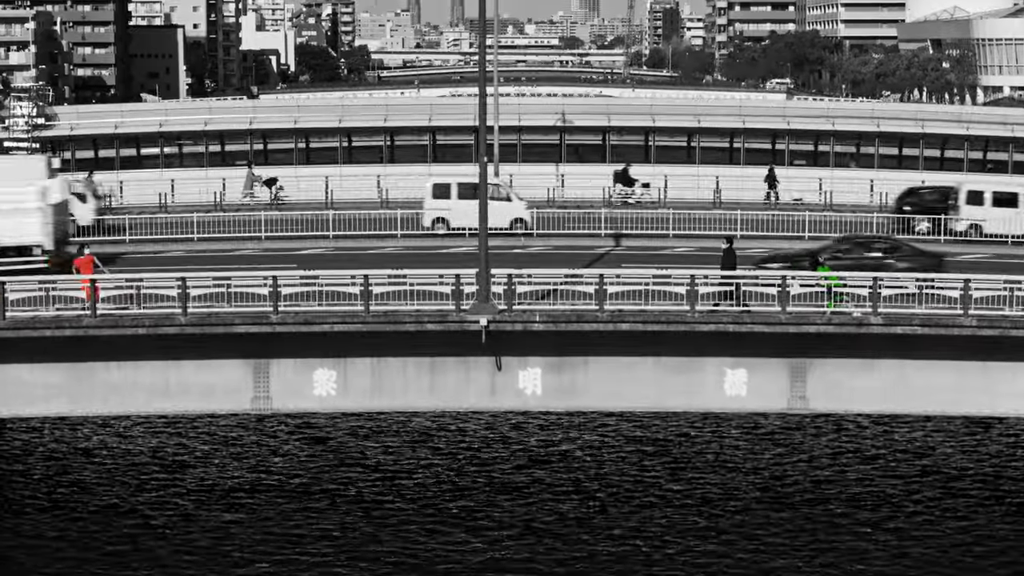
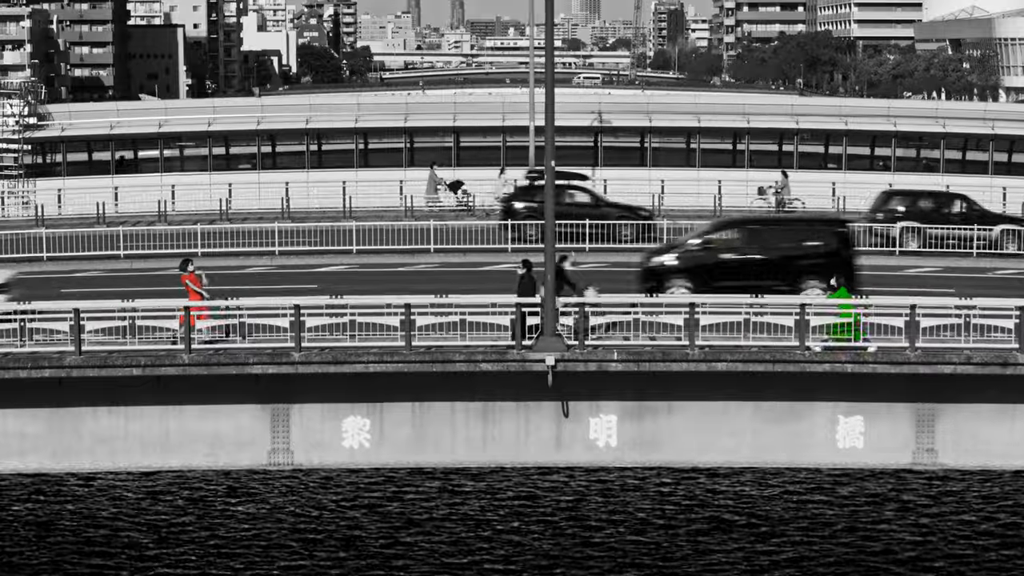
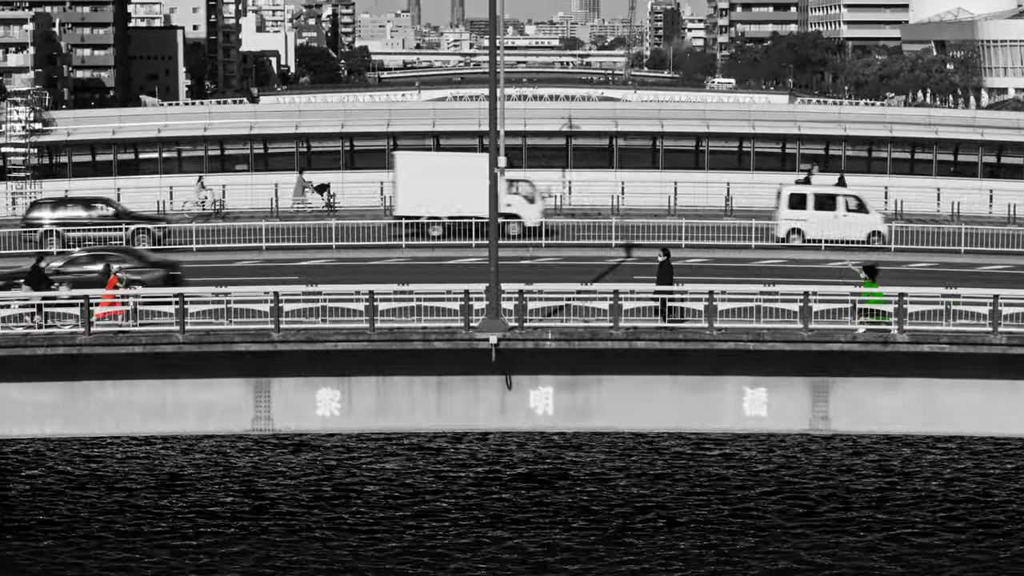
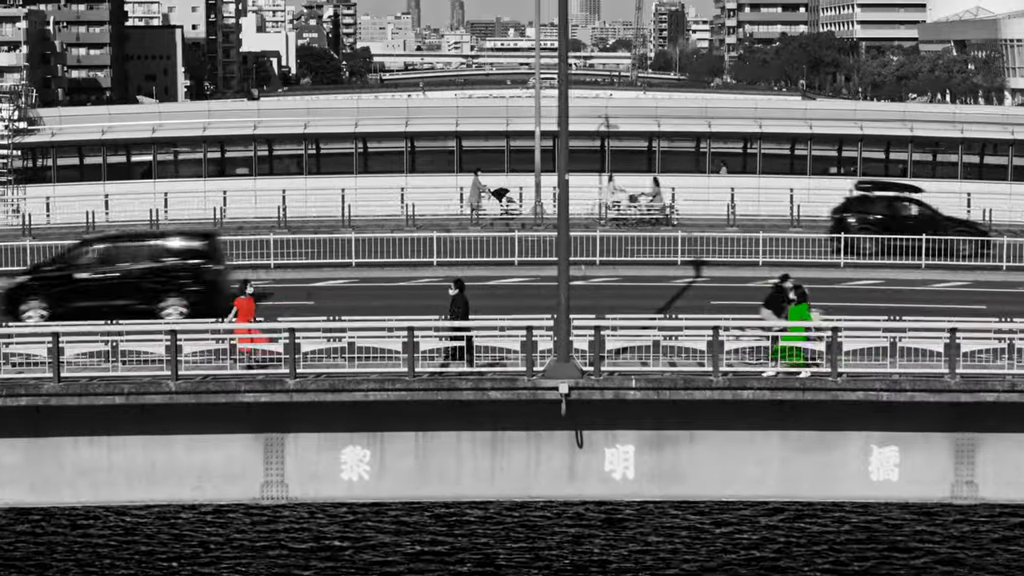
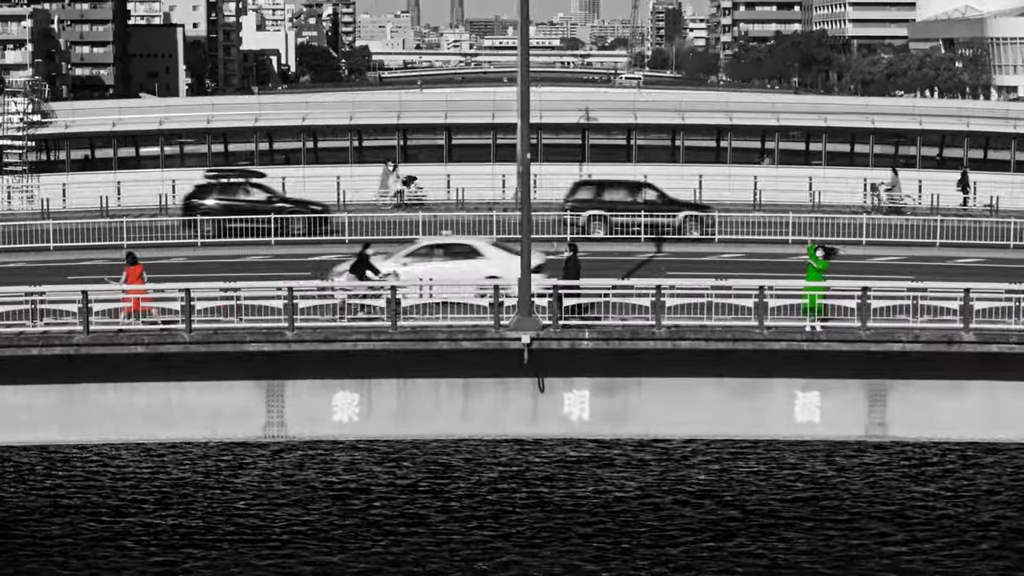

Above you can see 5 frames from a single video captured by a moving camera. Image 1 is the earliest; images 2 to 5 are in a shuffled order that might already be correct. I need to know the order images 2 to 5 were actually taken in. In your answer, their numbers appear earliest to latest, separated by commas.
3, 5, 2, 4
